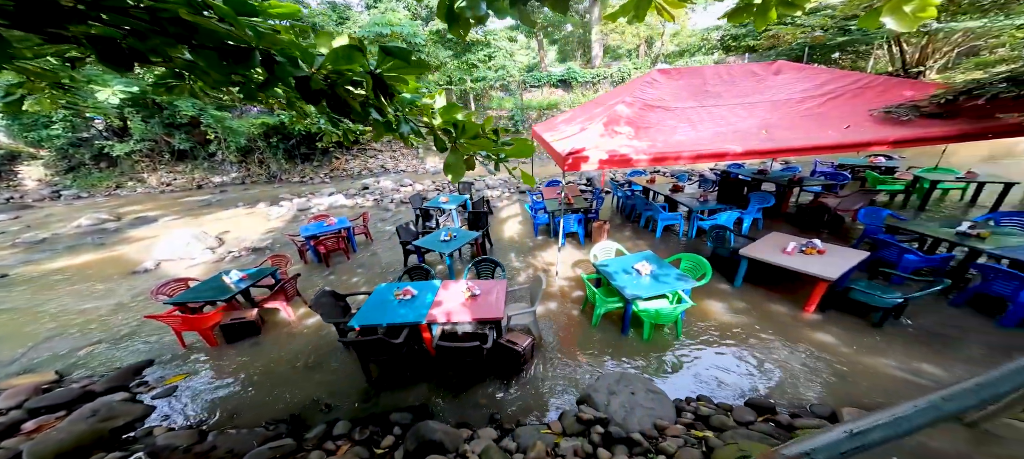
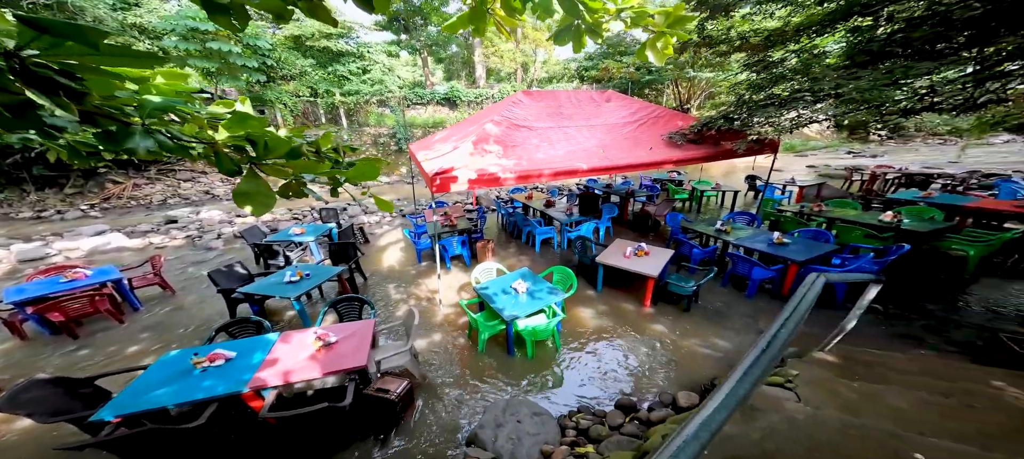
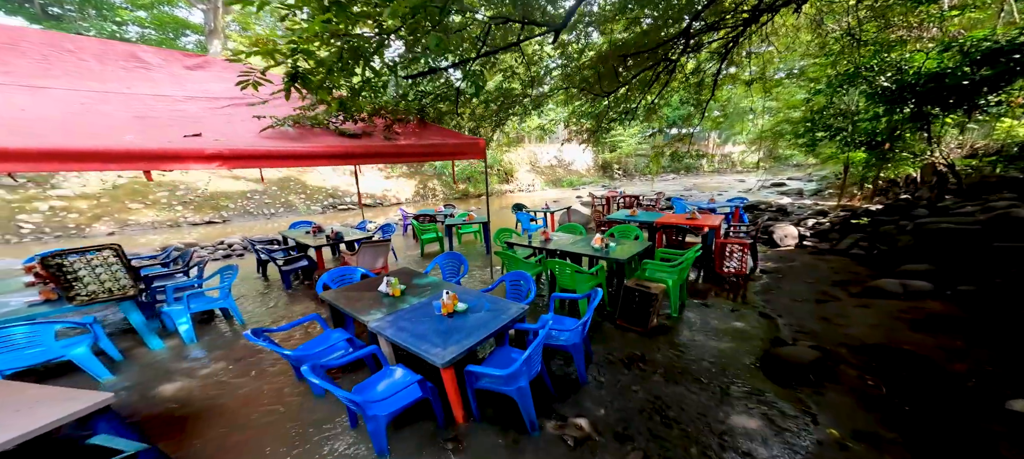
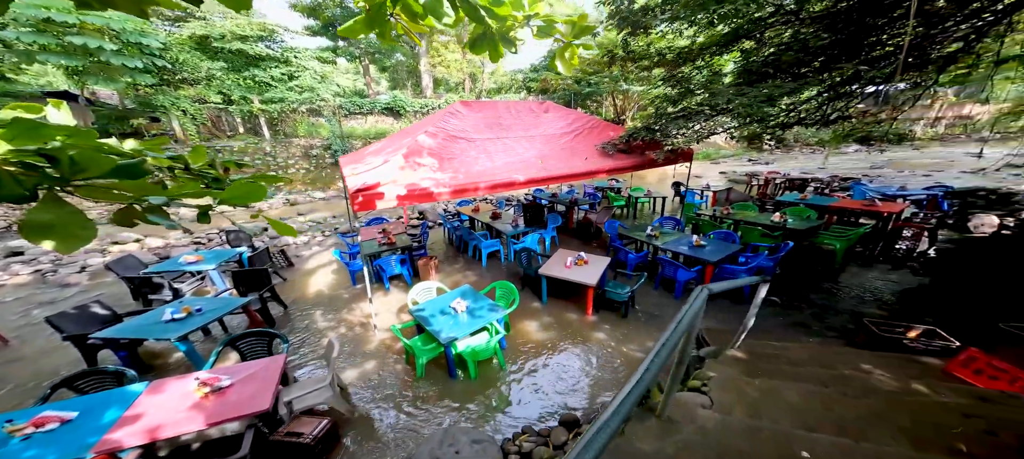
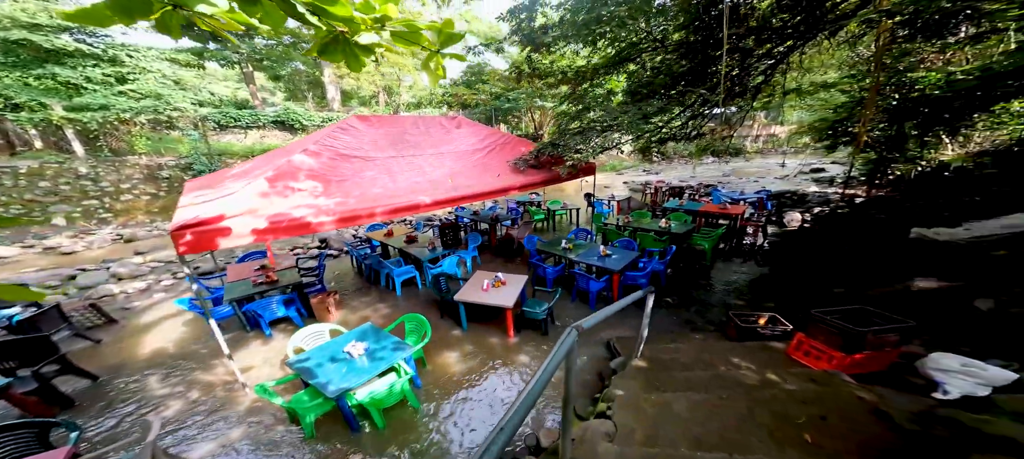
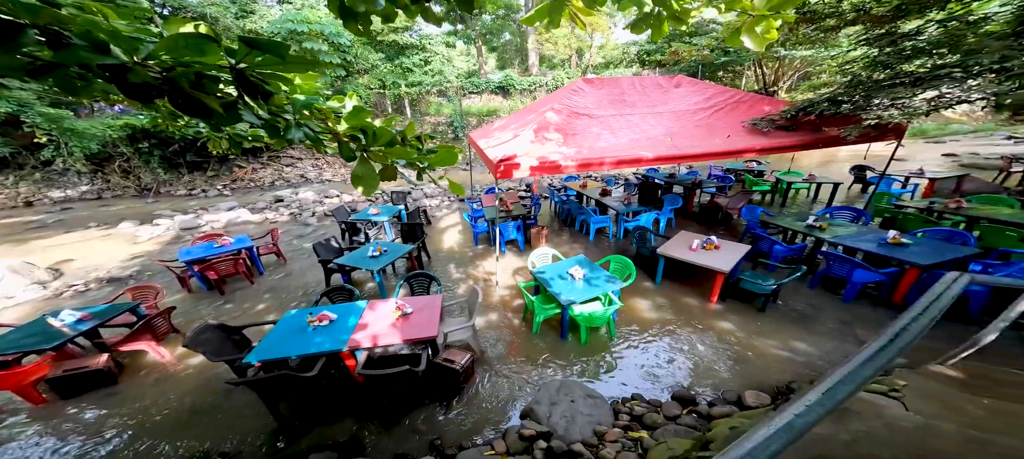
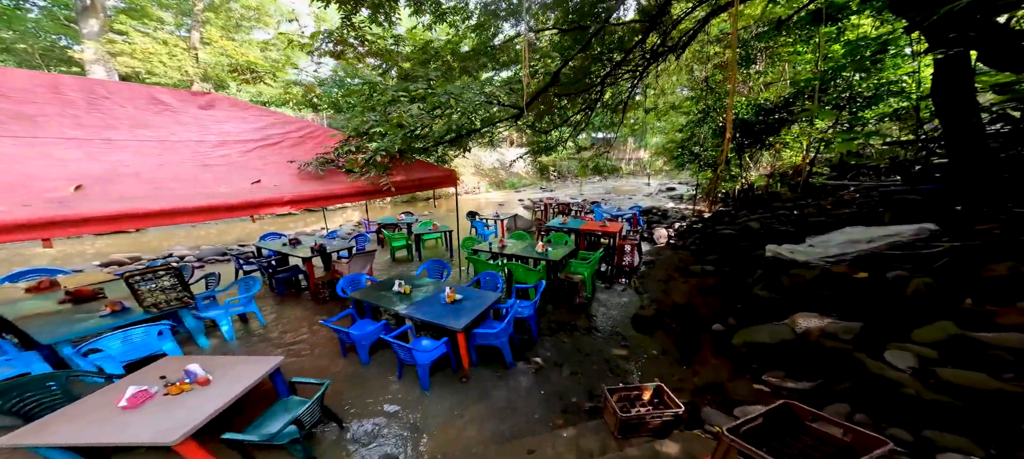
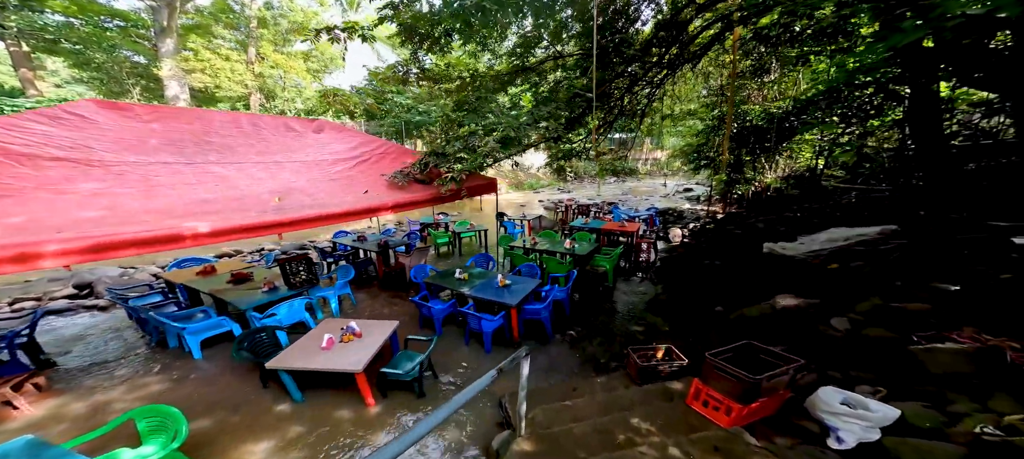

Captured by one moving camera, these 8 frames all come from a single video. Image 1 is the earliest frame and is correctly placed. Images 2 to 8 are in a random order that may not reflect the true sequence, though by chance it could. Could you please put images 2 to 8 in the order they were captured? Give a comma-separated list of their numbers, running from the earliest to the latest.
6, 2, 4, 5, 8, 7, 3
